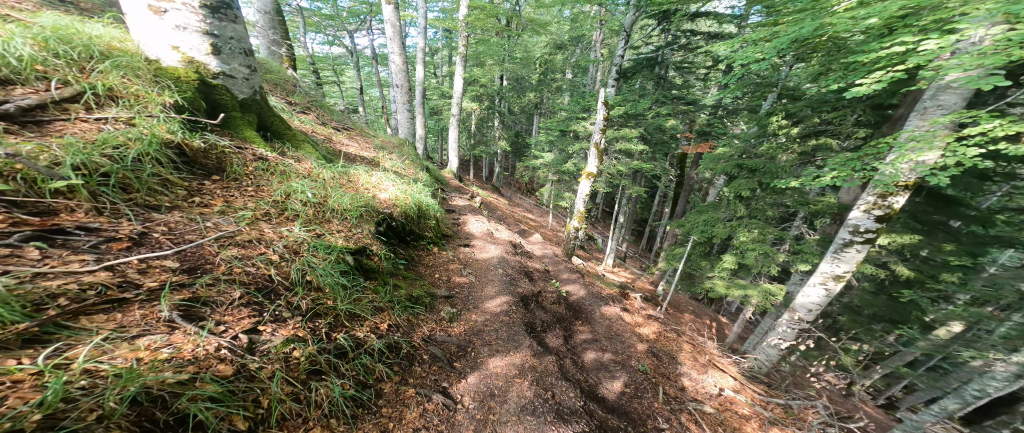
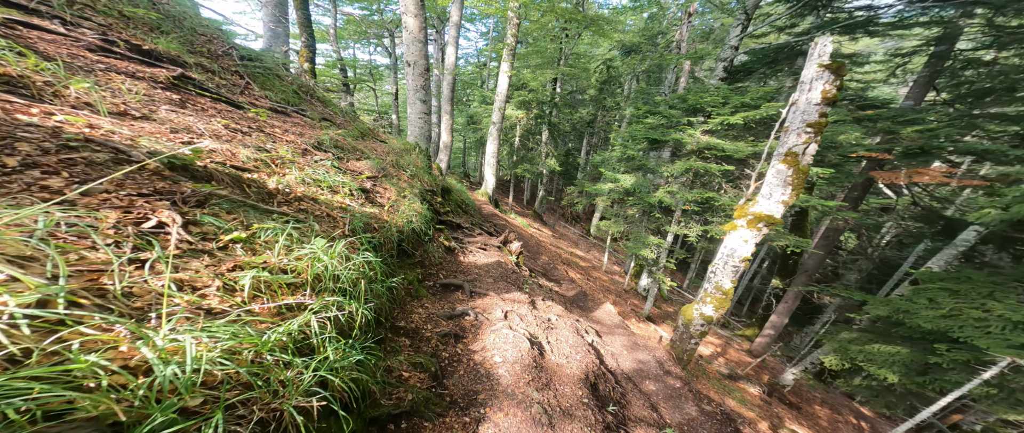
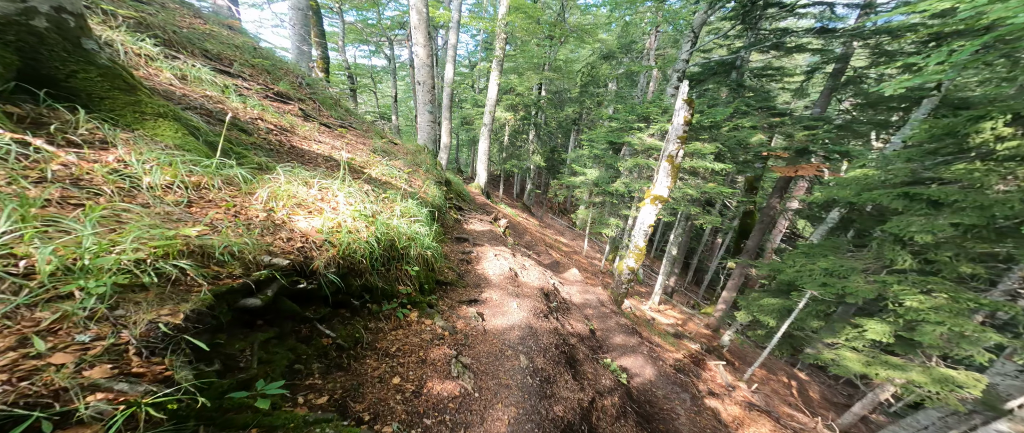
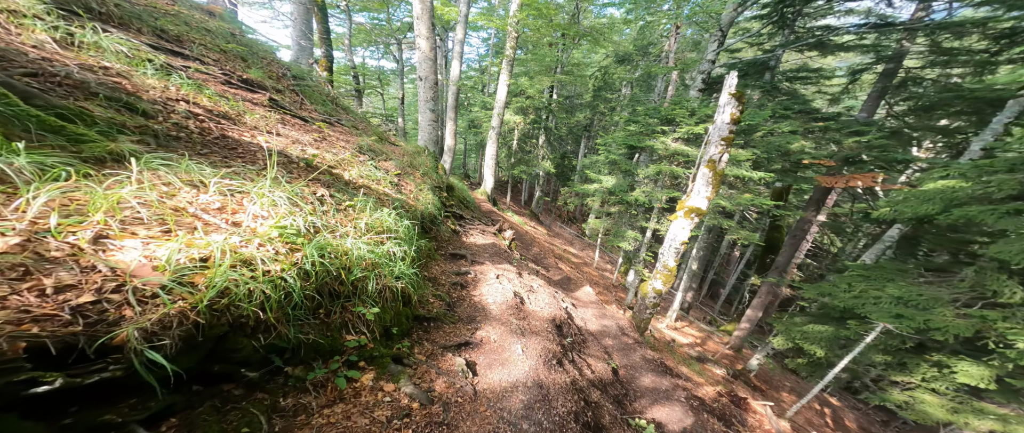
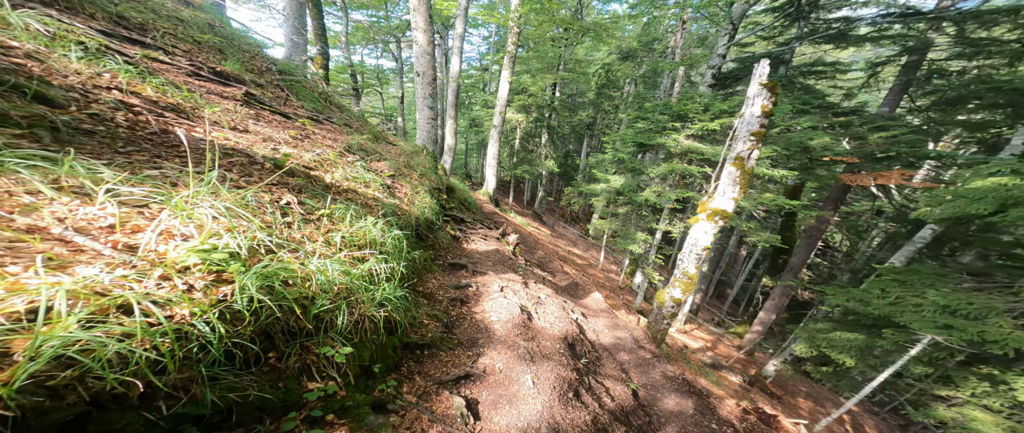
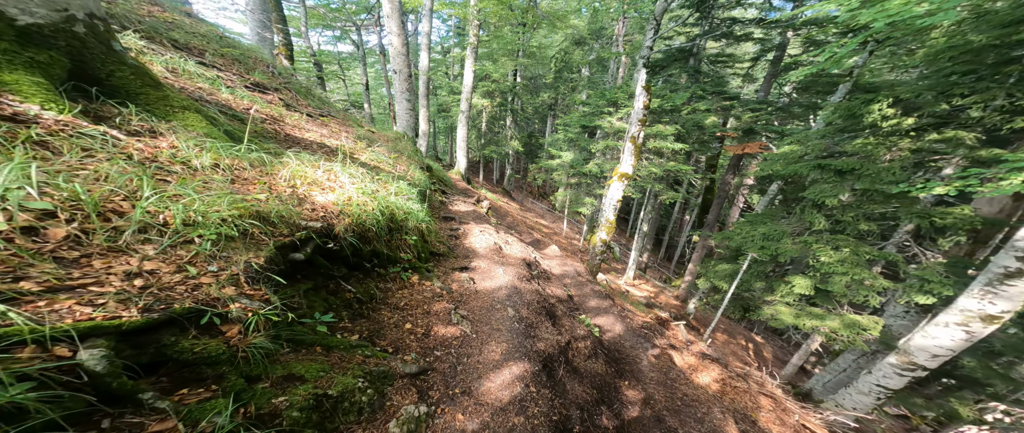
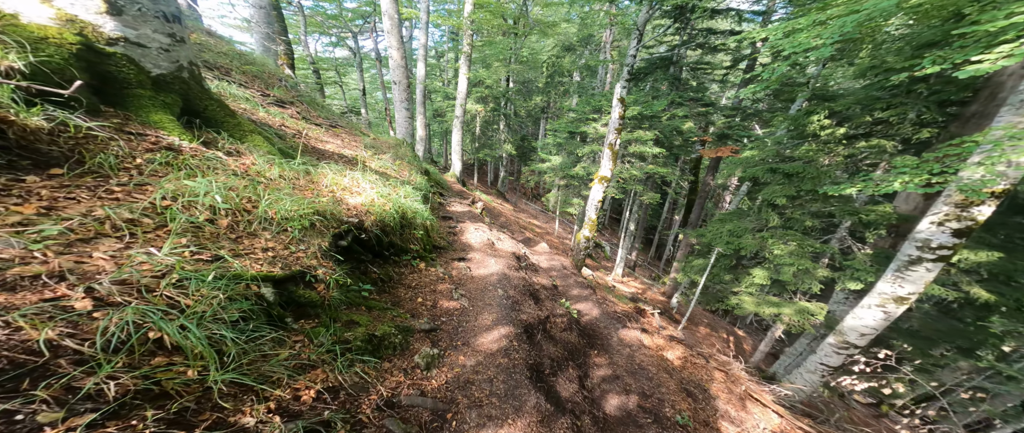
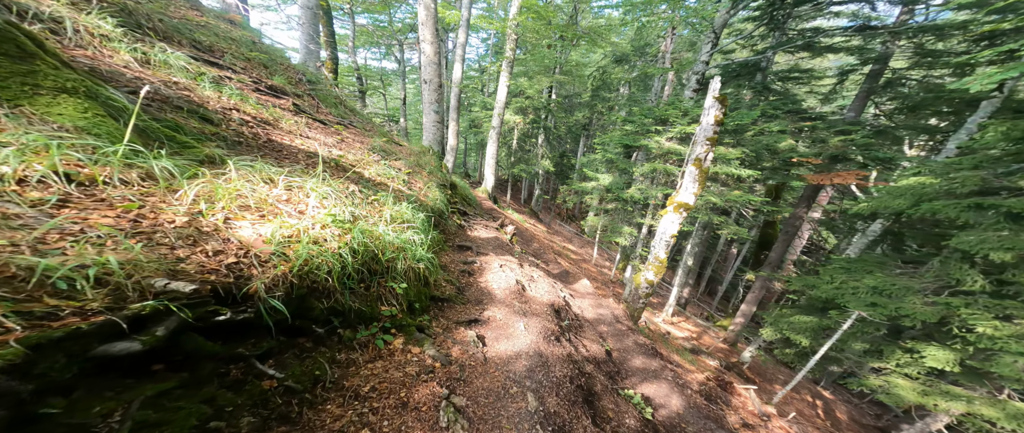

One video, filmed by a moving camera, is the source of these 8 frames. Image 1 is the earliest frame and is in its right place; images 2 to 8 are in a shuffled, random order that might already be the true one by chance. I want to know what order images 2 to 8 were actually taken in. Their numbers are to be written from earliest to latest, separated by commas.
7, 6, 3, 8, 4, 5, 2
